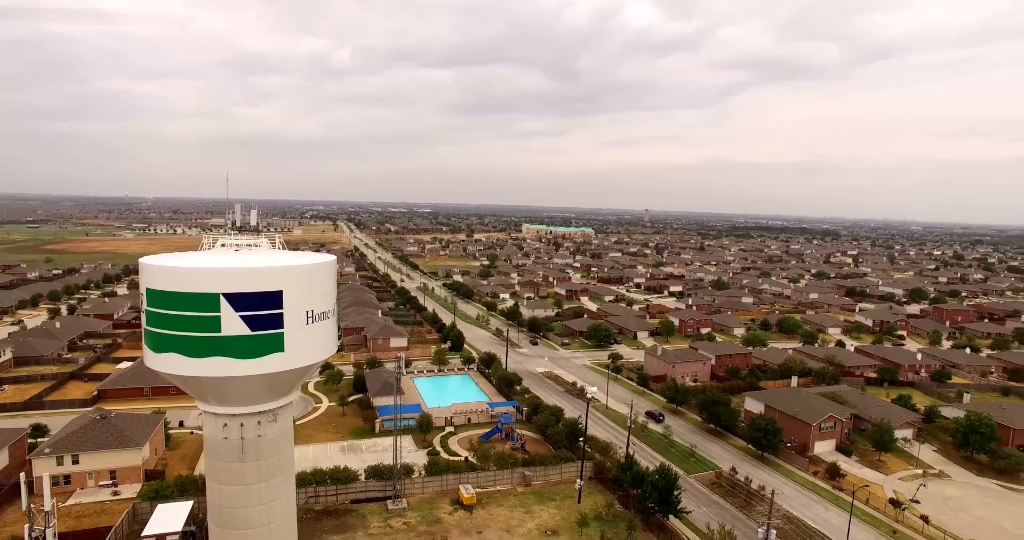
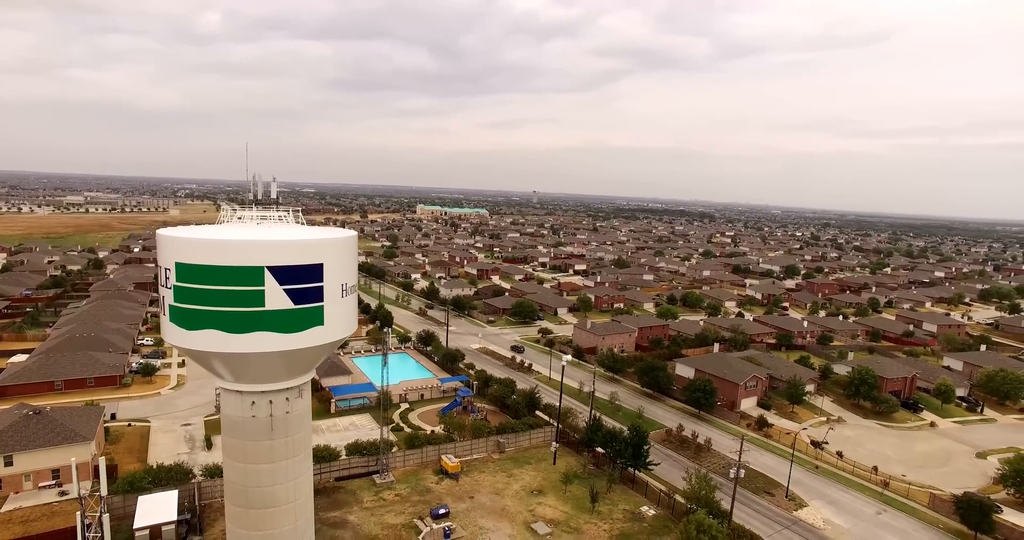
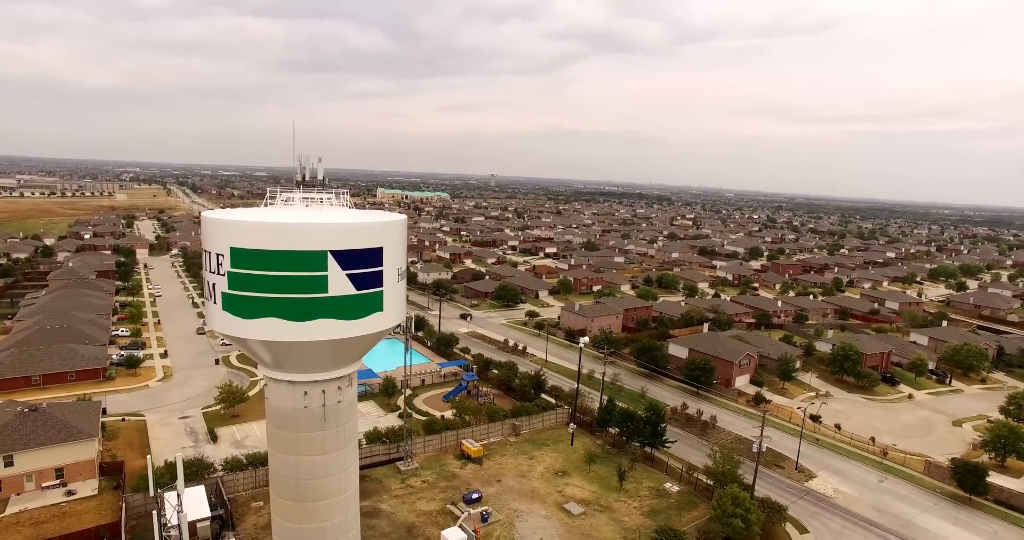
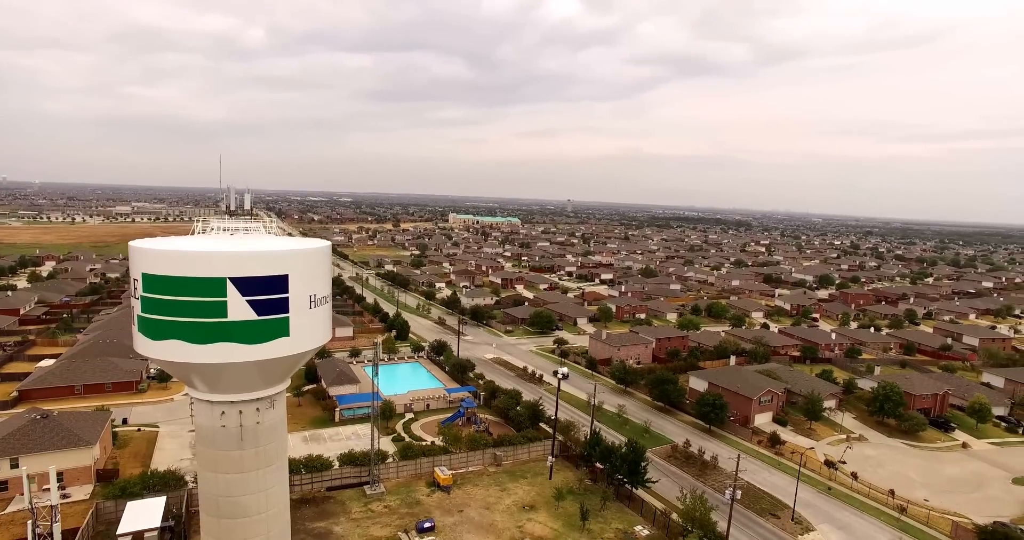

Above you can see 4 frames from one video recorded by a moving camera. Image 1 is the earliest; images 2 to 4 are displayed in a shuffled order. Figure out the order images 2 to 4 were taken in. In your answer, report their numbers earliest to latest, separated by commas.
4, 2, 3
